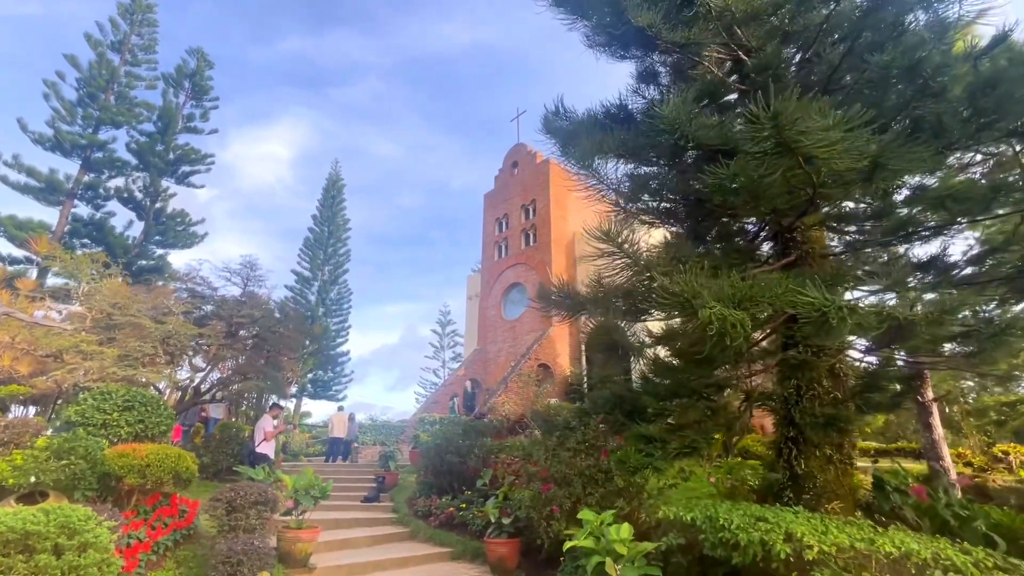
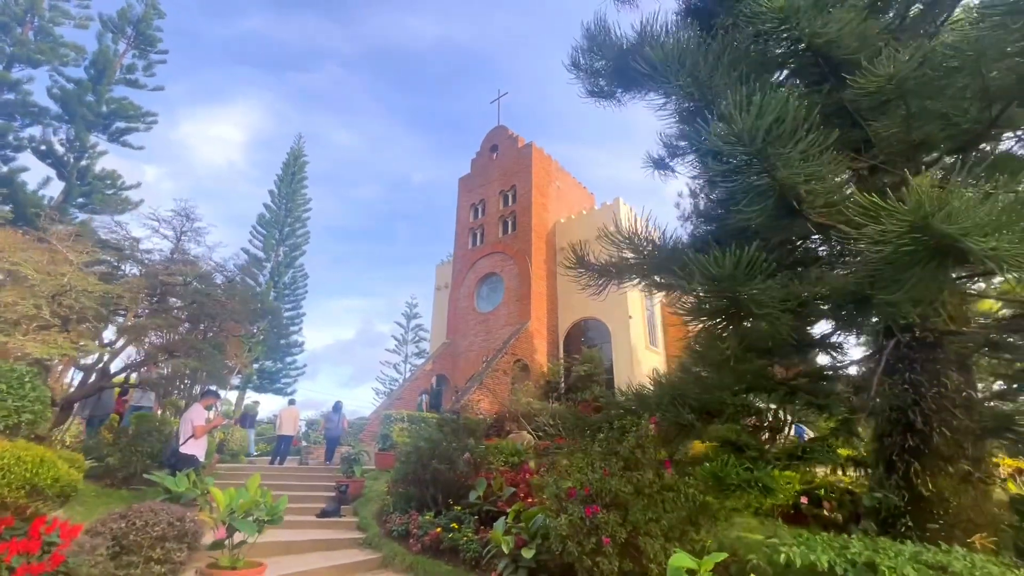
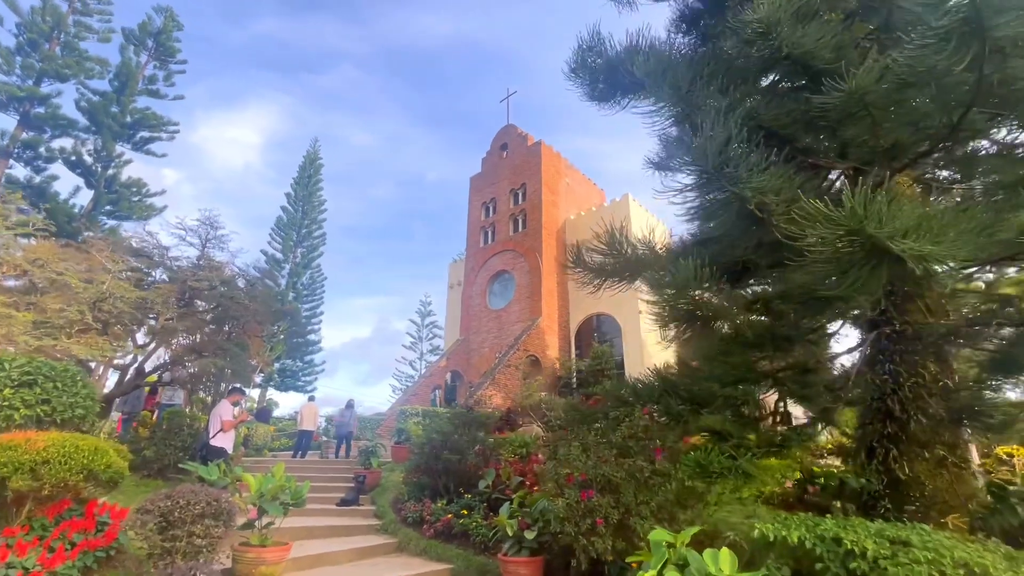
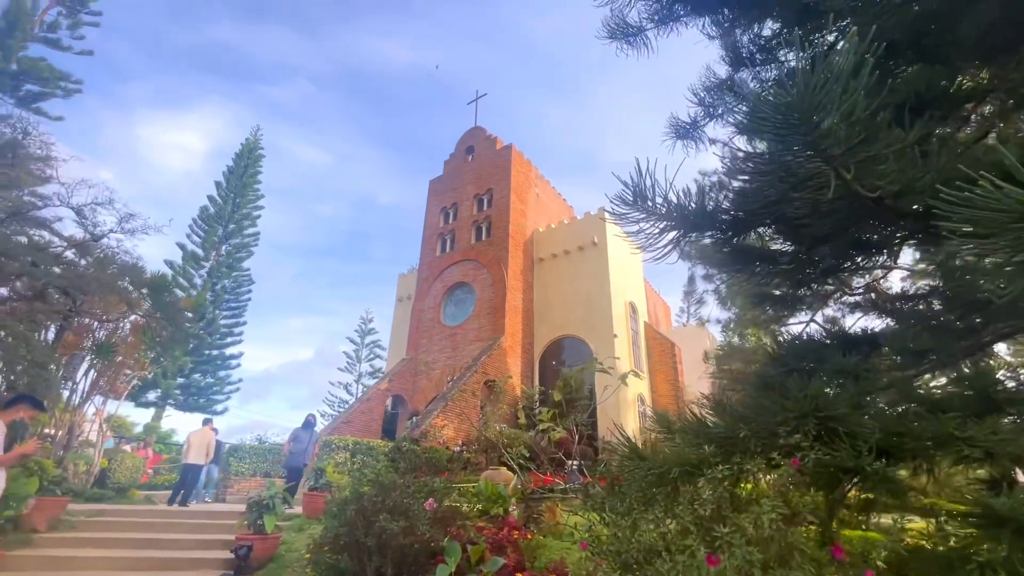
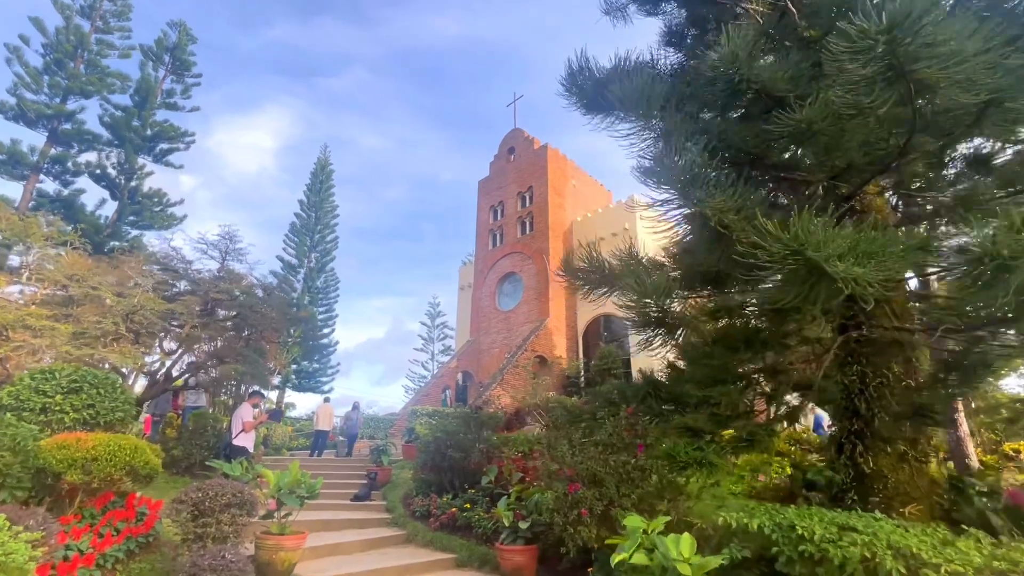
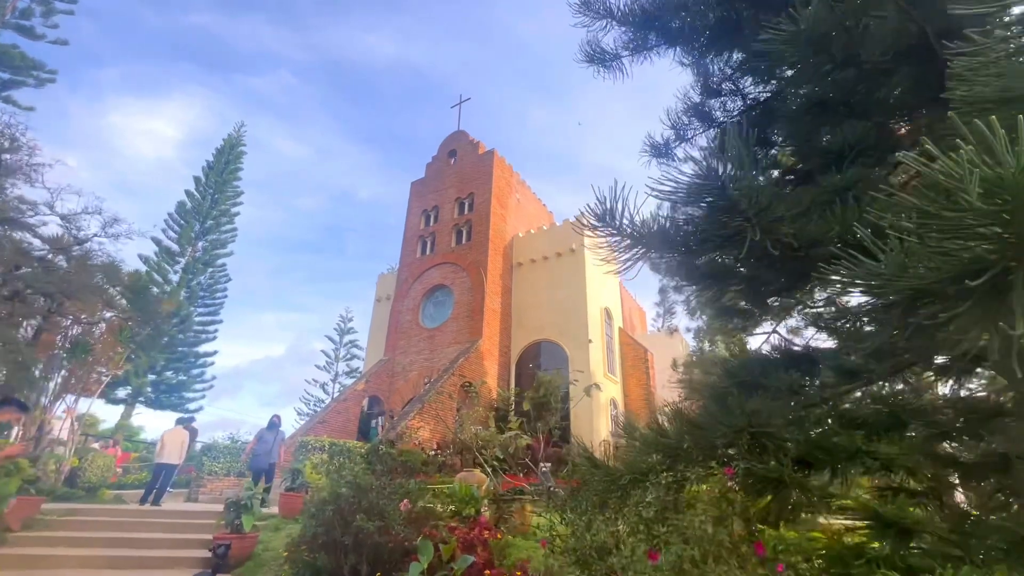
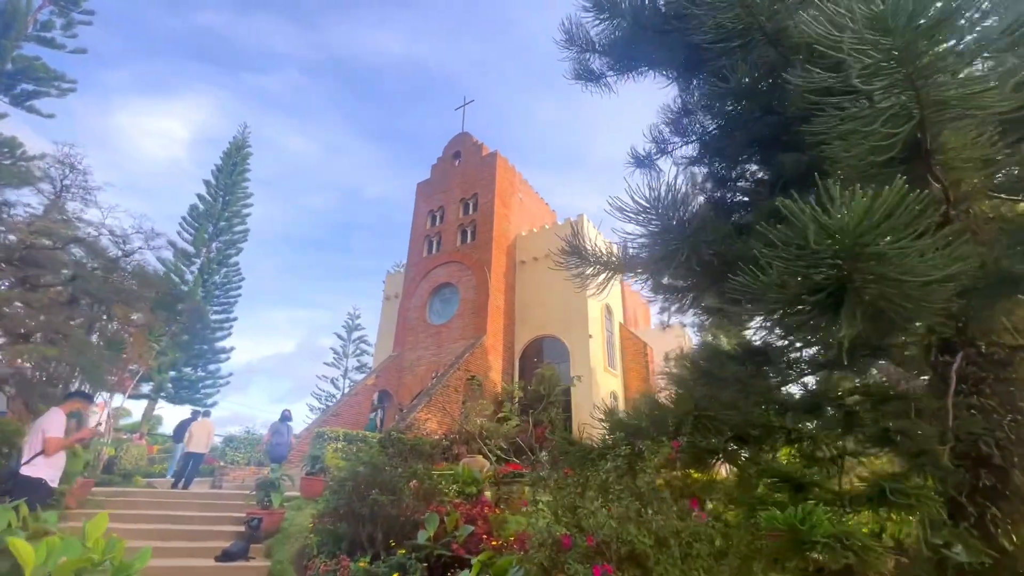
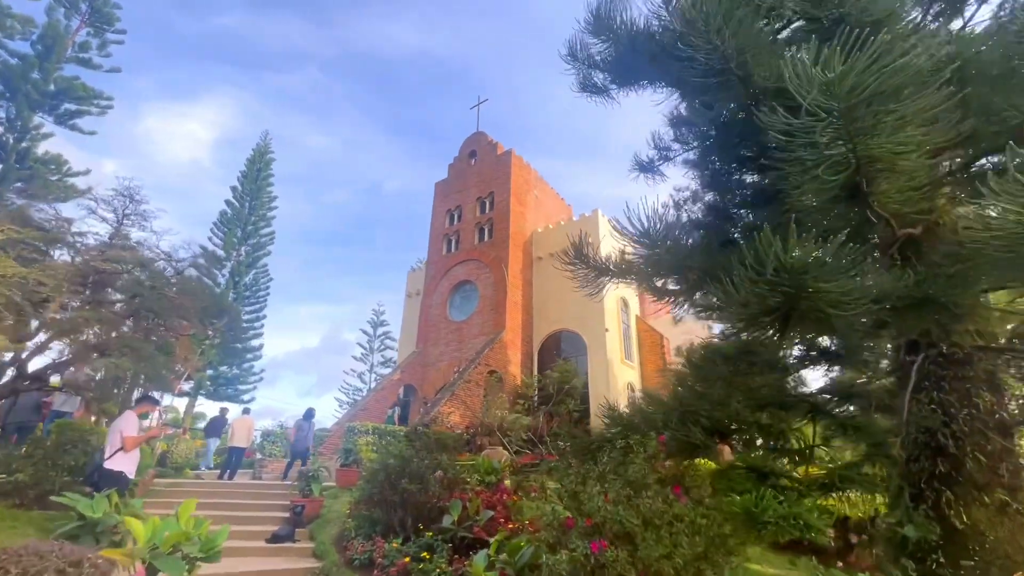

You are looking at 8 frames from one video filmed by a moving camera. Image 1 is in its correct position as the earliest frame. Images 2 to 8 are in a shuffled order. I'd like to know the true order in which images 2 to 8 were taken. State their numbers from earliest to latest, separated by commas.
5, 3, 2, 8, 7, 6, 4
